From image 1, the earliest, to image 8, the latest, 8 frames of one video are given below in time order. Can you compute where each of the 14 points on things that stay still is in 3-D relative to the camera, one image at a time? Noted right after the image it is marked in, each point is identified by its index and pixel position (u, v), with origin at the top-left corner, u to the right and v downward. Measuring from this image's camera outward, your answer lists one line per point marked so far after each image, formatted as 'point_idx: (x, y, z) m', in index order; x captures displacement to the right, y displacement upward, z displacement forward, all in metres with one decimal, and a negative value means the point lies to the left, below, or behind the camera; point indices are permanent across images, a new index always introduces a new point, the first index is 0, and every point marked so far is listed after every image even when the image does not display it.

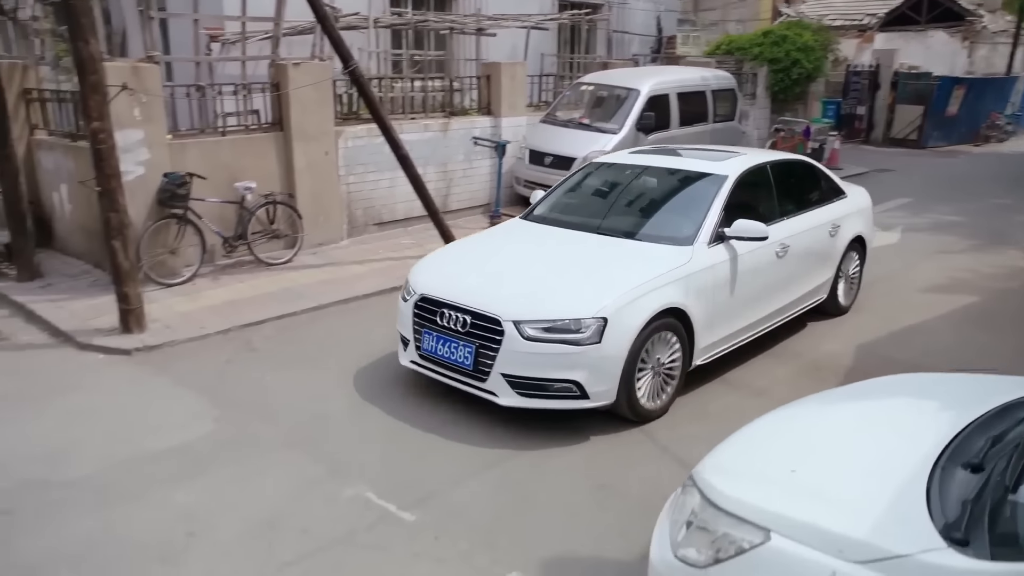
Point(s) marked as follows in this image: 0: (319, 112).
0: (-2.5, +2.3, +10.2) m
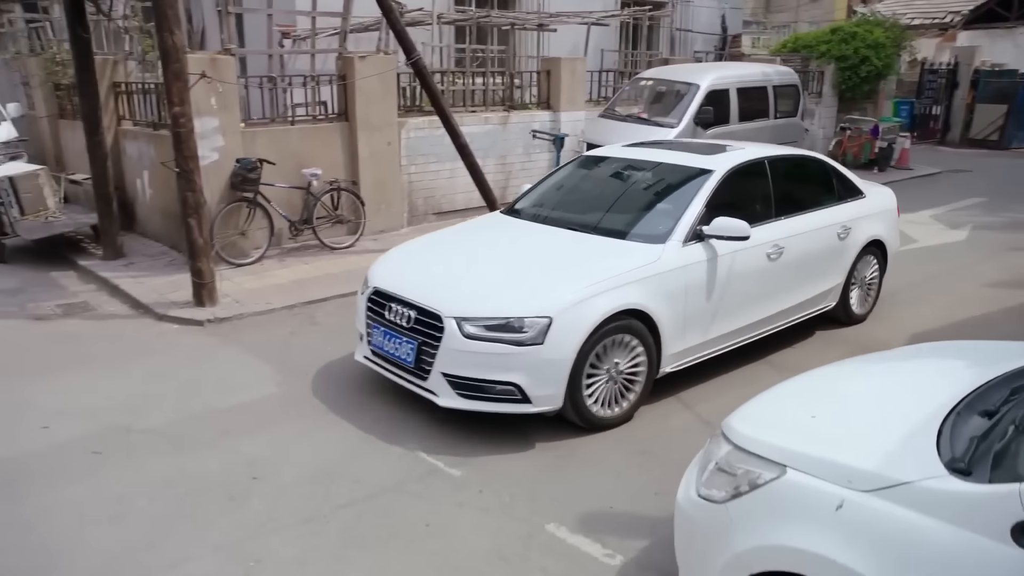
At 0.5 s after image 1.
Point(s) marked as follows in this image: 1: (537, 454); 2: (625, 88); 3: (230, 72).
0: (-1.8, +2.5, +10.6) m
1: (+0.2, -1.0, +4.8) m
2: (+2.2, +3.8, +14.8) m
3: (-3.3, +2.5, +9.0) m
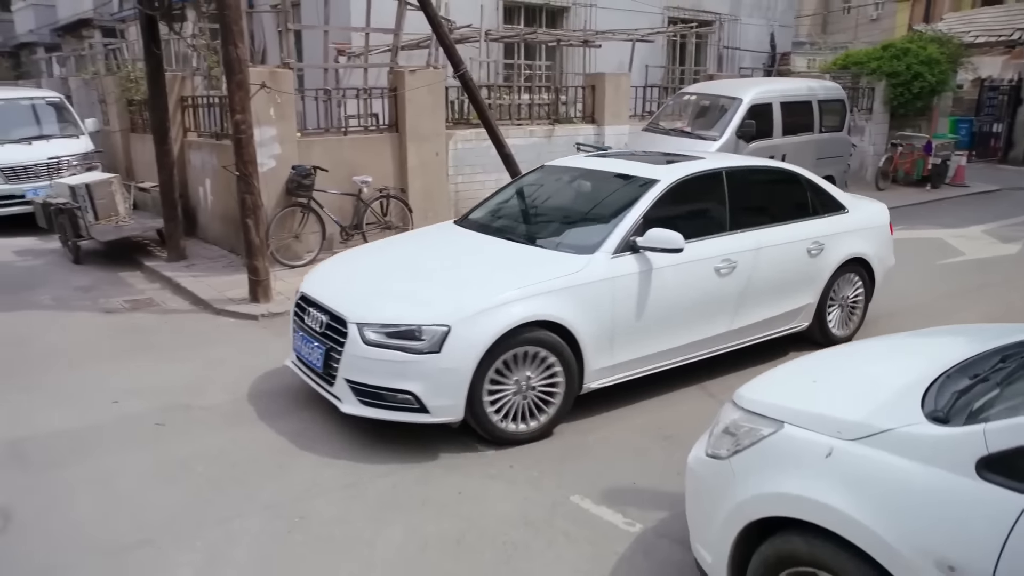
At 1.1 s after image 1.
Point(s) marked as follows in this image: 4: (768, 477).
0: (-1.1, +2.5, +11.1) m
1: (+0.4, -1.0, +5.1) m
2: (+3.1, +3.6, +15.0) m
3: (-2.8, +2.5, +9.6) m
4: (+0.9, -0.7, +2.9) m
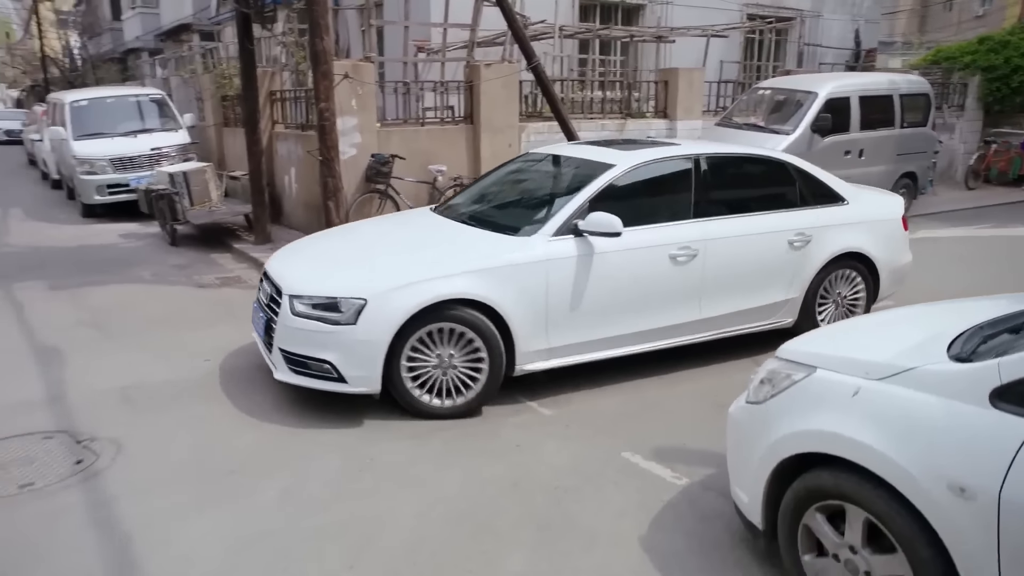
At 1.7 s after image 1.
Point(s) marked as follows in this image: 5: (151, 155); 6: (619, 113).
0: (-0.1, +2.7, +11.4) m
1: (+0.8, -0.8, +5.3) m
2: (+4.5, +3.7, +15.0) m
3: (-1.9, +2.8, +10.1) m
4: (+1.1, -0.5, +3.0) m
5: (-6.5, +2.4, +13.9) m
6: (+2.0, +3.2, +14.1) m
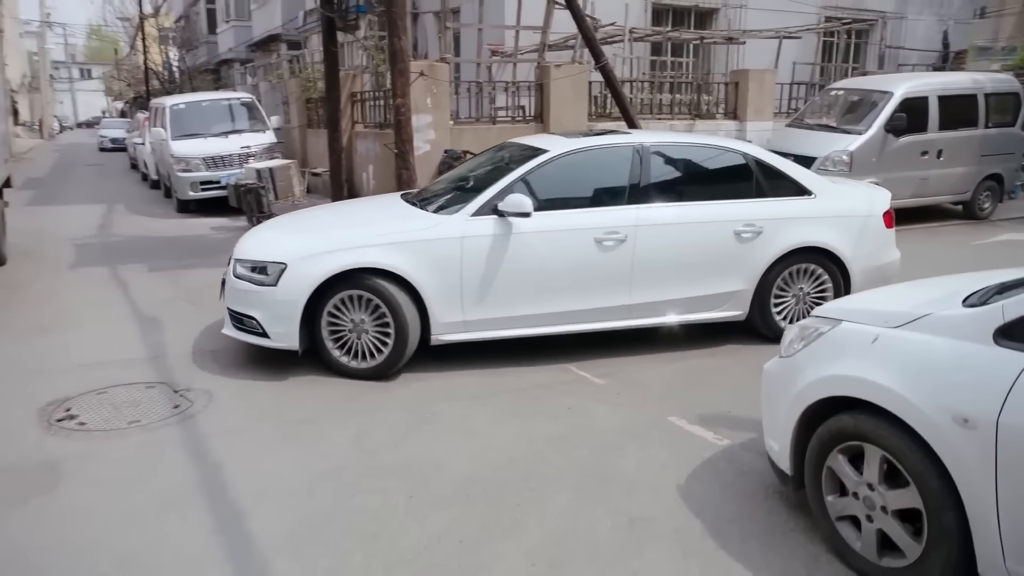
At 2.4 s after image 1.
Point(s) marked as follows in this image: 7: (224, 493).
0: (+1.0, +2.7, +11.8) m
1: (+1.2, -0.6, +5.5) m
2: (+5.9, +3.6, +14.9) m
3: (-0.9, +2.9, +10.6) m
4: (+1.3, -0.3, +3.3) m
5: (-5.2, +2.6, +14.8) m
6: (+3.3, +3.2, +14.2) m
7: (-1.4, -1.0, +3.8) m
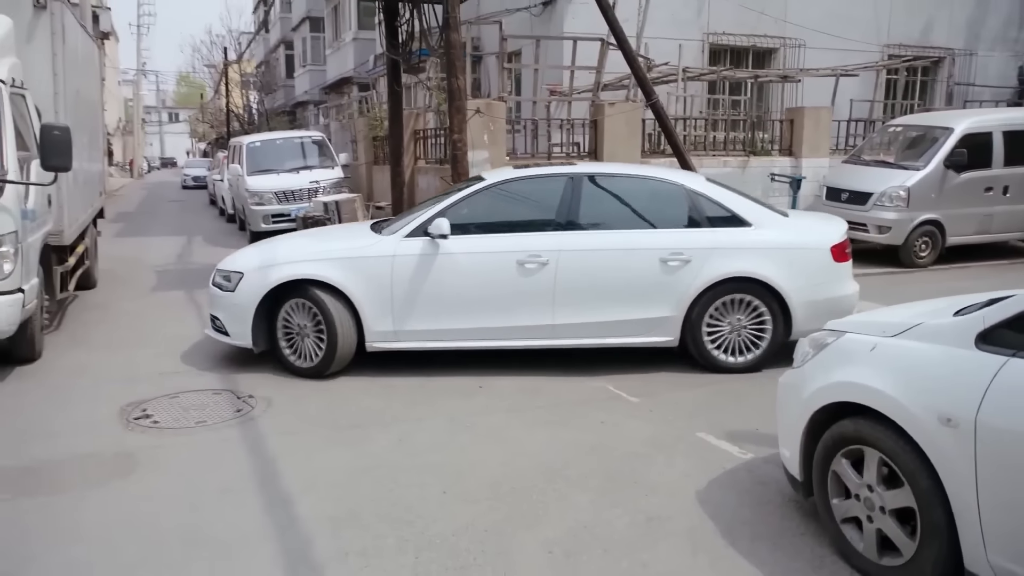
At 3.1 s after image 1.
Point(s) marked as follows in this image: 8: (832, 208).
0: (+1.8, +2.3, +12.1) m
1: (+1.4, -0.8, +5.7) m
2: (+7.0, +2.9, +14.8) m
3: (-0.2, +2.5, +11.1) m
4: (+1.4, -0.4, +3.5) m
5: (-4.1, +2.0, +15.6) m
6: (+4.3, +2.6, +14.4) m
7: (-1.3, -1.1, +4.2) m
8: (+5.6, +1.4, +13.5) m
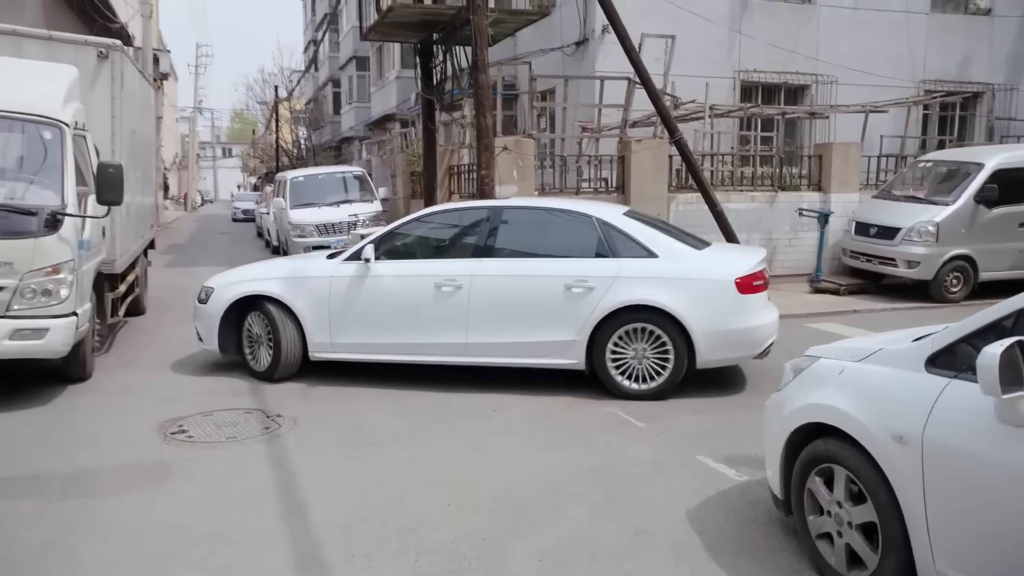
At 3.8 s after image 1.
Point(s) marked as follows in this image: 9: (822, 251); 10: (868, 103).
0: (+2.3, +1.7, +12.4) m
1: (+1.5, -1.0, +5.9) m
2: (+7.6, +2.2, +14.9) m
3: (+0.3, +2.1, +11.5) m
4: (+1.4, -0.5, +3.7) m
5: (-3.4, +1.4, +16.2) m
6: (+4.9, +1.9, +14.6) m
7: (-1.3, -1.2, +4.6) m
8: (+6.1, +0.8, +13.5) m
9: (+5.4, +0.7, +13.6) m
10: (+7.4, +3.8, +16.0) m
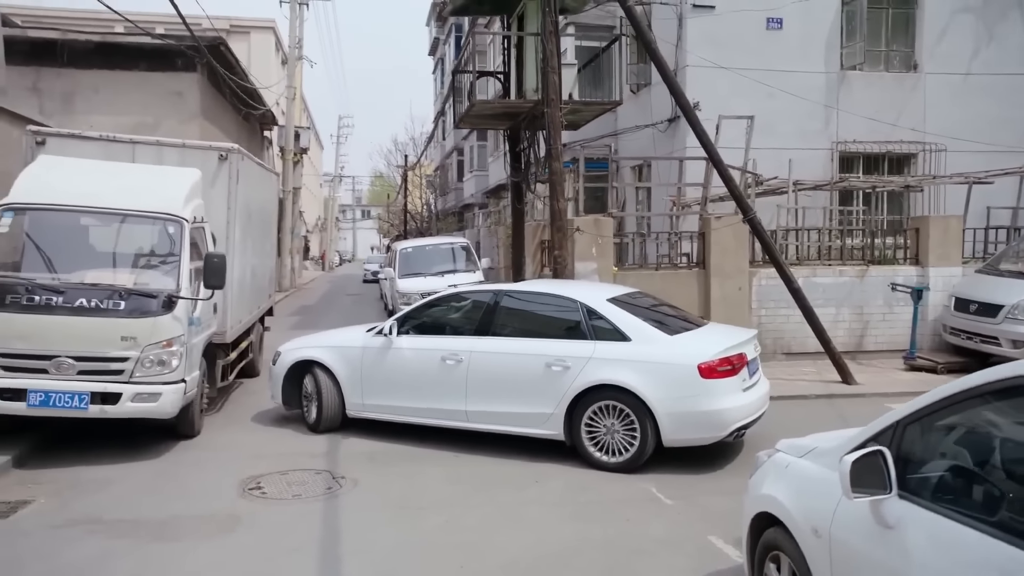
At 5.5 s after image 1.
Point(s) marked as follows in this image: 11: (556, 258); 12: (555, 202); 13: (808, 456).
0: (+3.6, +0.5, +12.6) m
1: (+1.8, -1.7, +6.2) m
2: (+9.3, +0.8, +14.2) m
3: (+1.5, +0.9, +12.1) m
4: (+1.3, -1.0, +4.0) m
5: (-1.4, -0.1, +17.3) m
6: (+6.6, +0.5, +14.3) m
7: (-1.2, -1.8, +5.3) m
8: (+7.6, -0.5, +13.0) m
9: (+6.9, -0.7, +13.2) m
10: (+9.3, +2.3, +15.5) m
11: (+0.6, +0.4, +10.5) m
12: (+0.6, +1.2, +10.5) m
13: (+1.4, -0.8, +3.7) m
